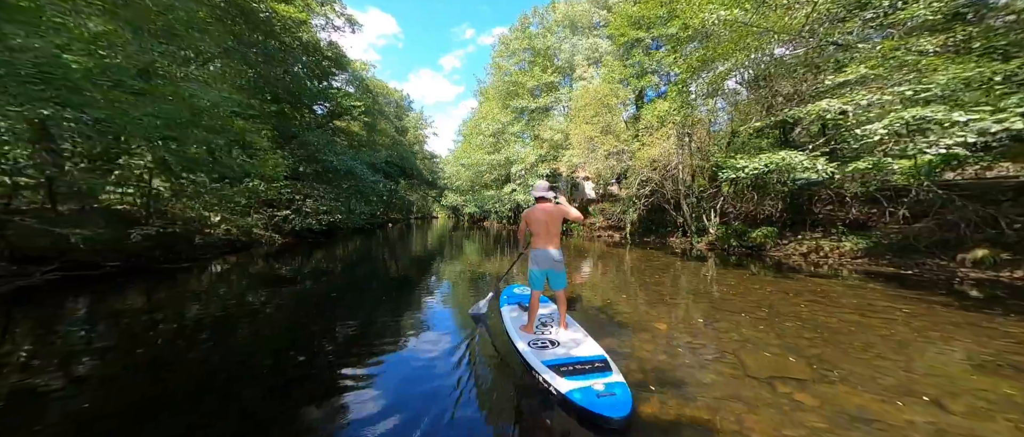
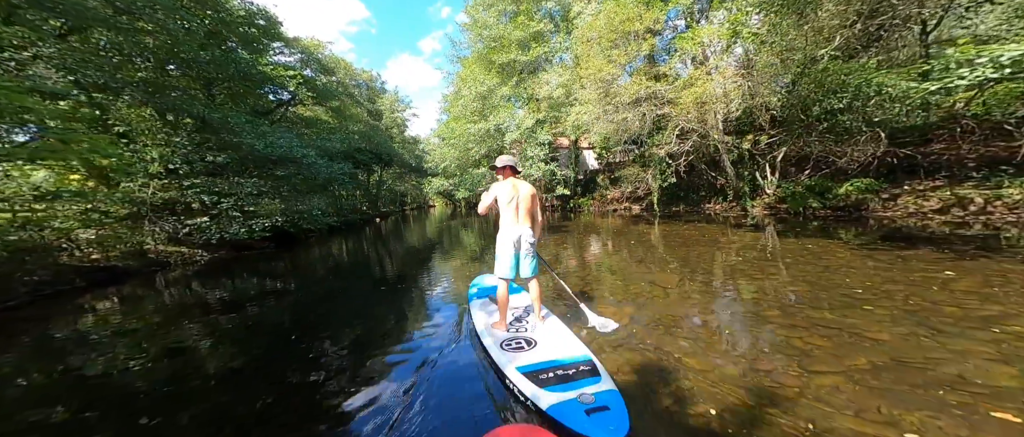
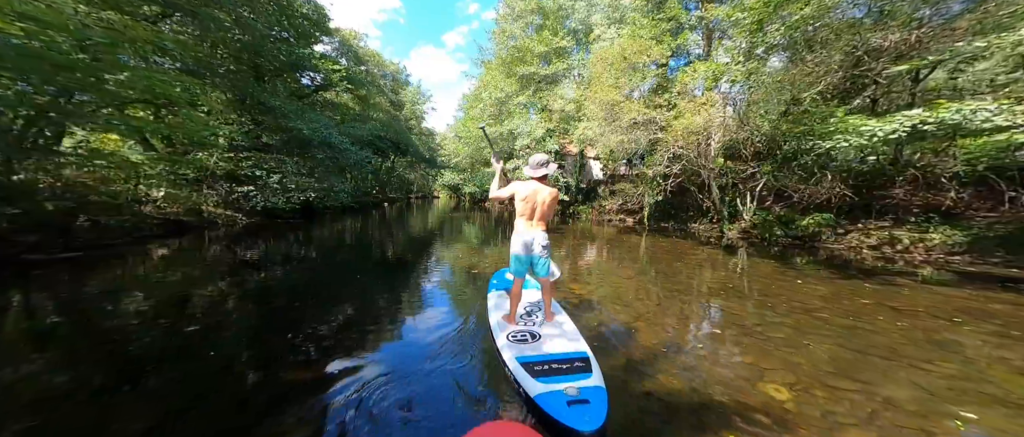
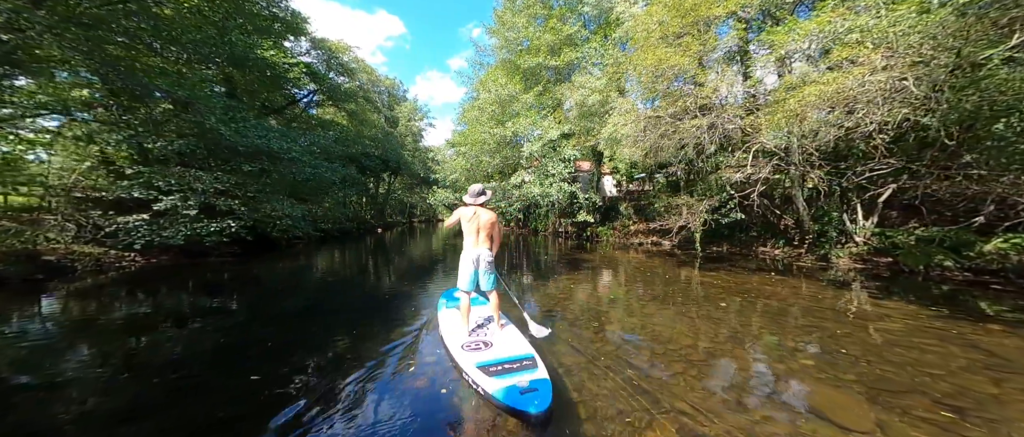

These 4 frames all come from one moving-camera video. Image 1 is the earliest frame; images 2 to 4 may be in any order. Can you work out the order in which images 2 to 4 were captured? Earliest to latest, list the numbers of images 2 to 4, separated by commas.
3, 2, 4
